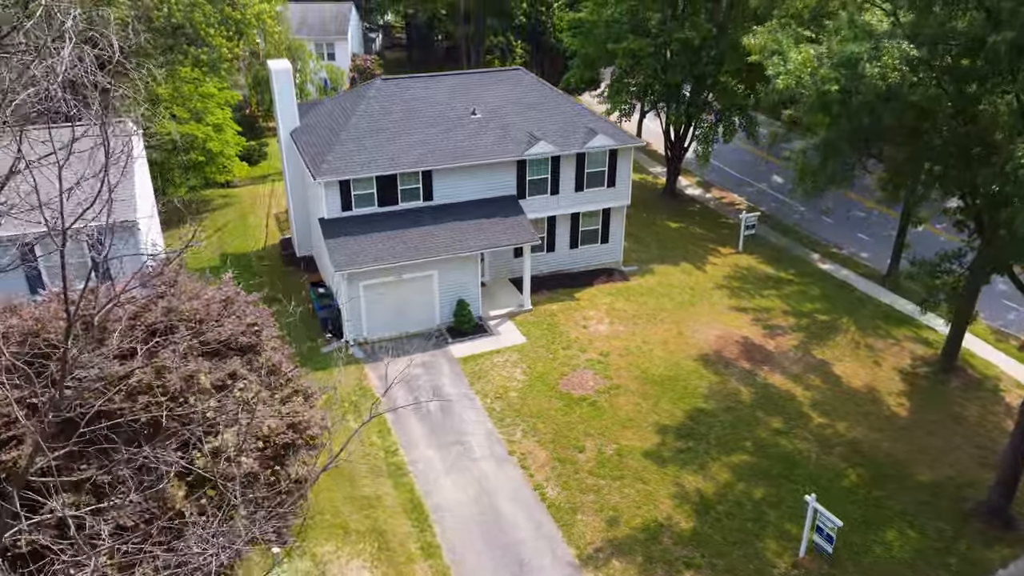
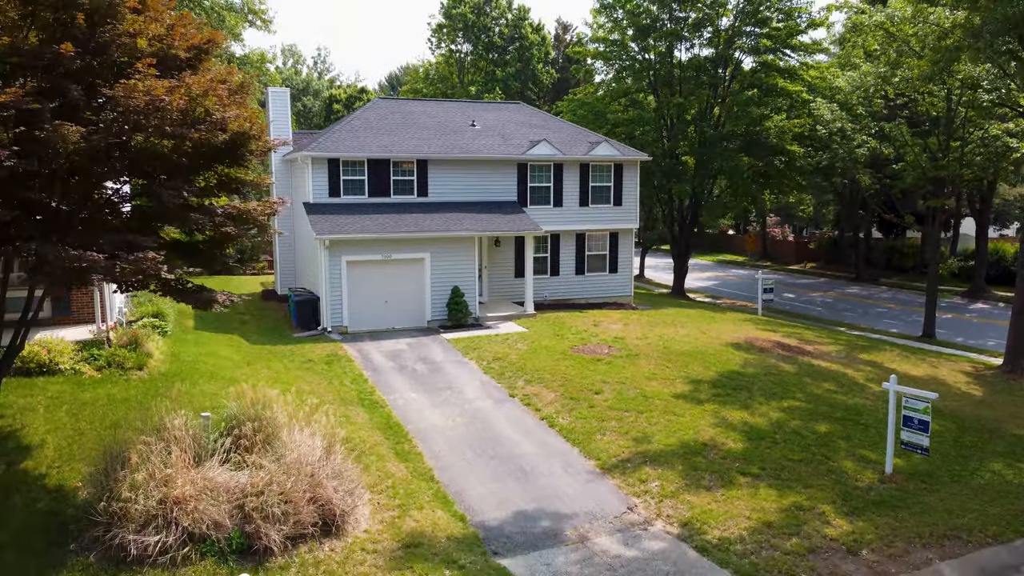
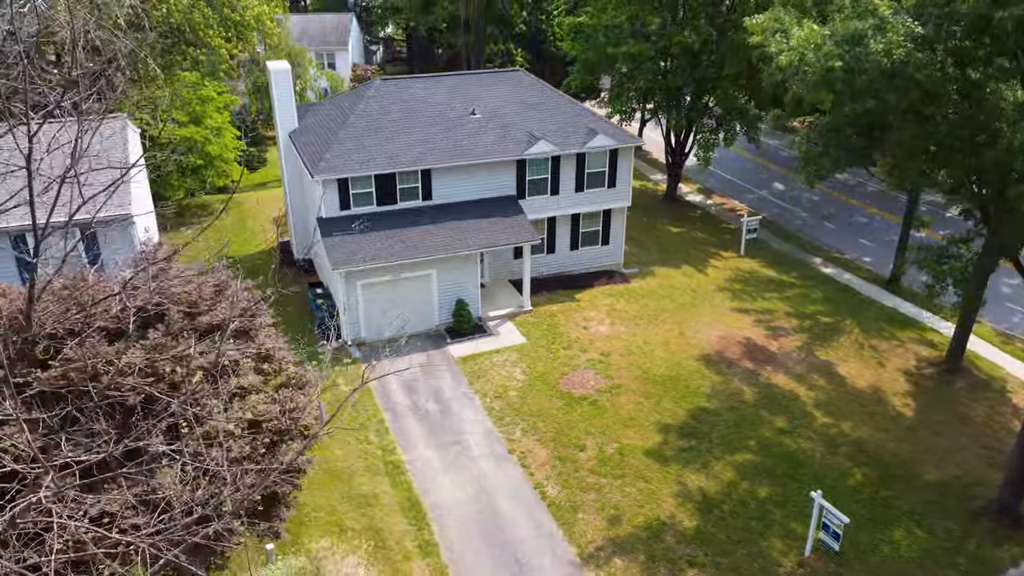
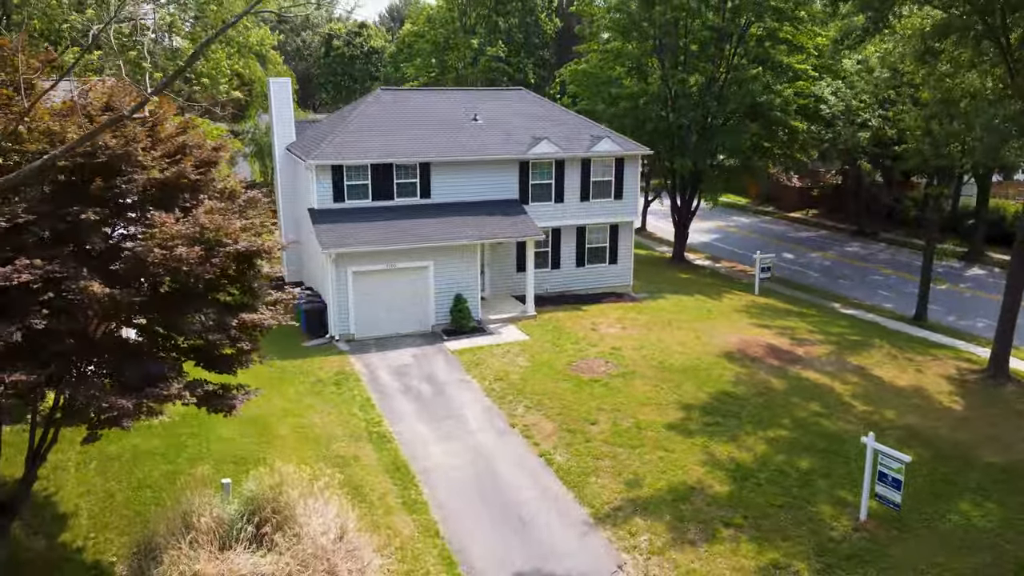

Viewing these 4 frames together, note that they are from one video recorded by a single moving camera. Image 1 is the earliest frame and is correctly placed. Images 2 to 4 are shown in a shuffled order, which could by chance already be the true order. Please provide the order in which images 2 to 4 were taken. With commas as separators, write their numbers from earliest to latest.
3, 4, 2
